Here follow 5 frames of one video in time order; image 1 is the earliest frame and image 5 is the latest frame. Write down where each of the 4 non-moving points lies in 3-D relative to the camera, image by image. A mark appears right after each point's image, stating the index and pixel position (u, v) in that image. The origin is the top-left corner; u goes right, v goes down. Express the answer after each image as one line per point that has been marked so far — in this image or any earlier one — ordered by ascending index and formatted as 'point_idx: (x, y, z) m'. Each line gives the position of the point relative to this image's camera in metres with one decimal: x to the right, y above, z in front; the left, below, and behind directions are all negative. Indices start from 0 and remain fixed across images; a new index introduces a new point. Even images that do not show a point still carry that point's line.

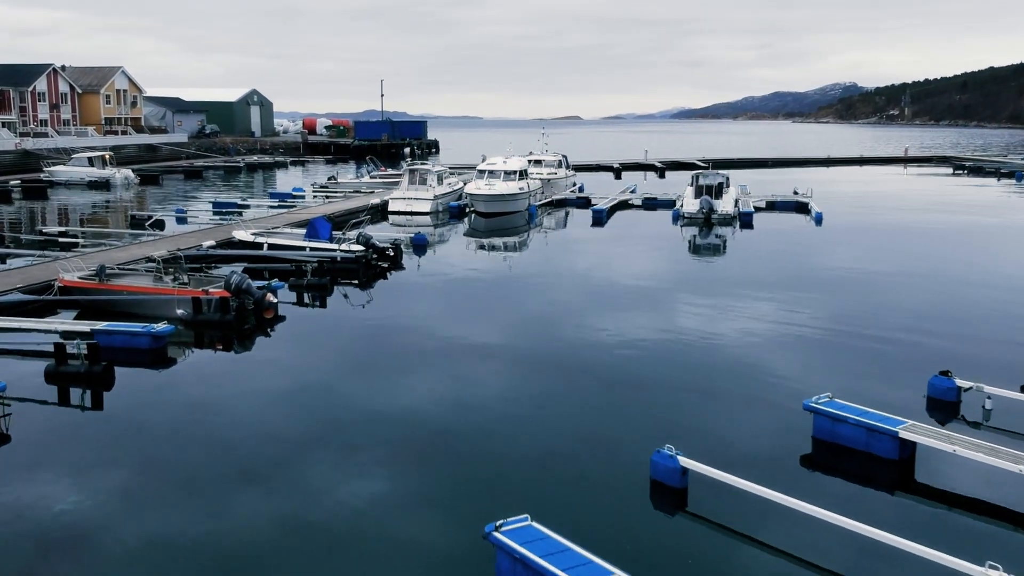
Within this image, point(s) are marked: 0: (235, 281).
0: (-4.8, +0.1, +14.5) m
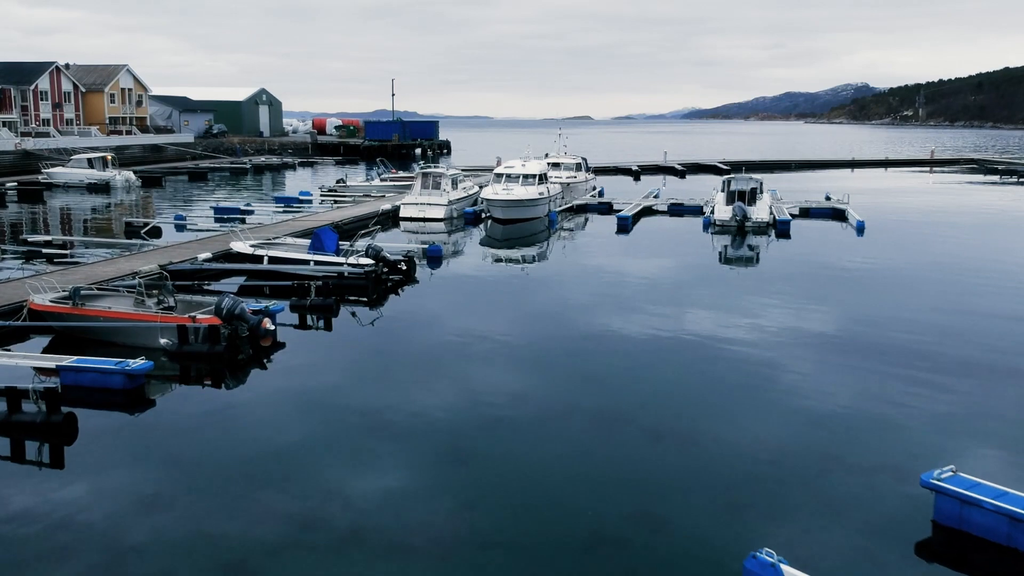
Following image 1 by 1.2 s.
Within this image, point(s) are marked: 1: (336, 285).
0: (-4.3, -0.3, +12.7) m
1: (-3.7, 0.0, +17.5) m
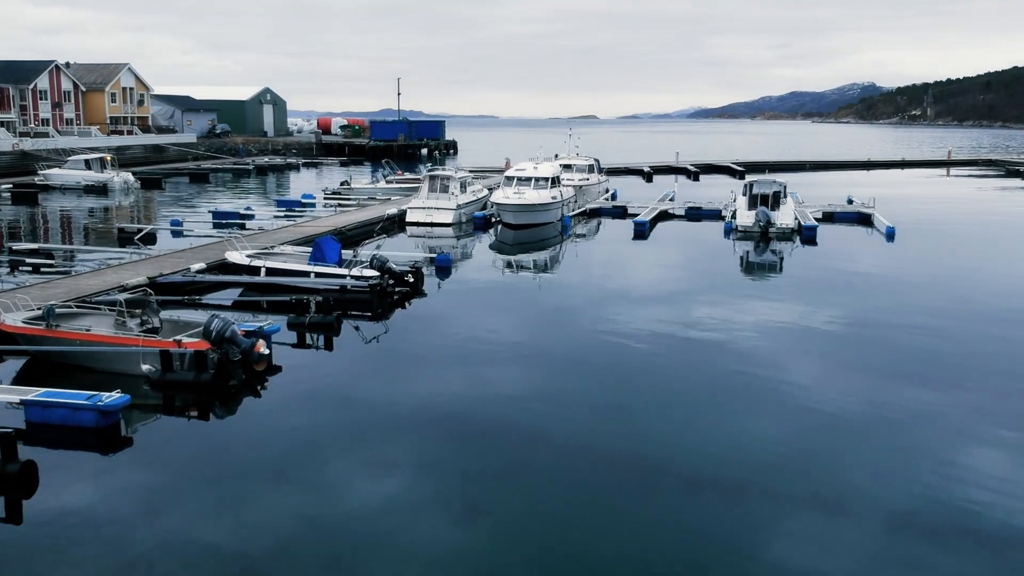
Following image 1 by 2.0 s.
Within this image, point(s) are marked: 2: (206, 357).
0: (-4.0, -0.5, +11.5) m
1: (-3.4, -0.2, +16.3) m
2: (-4.1, -0.9, +11.4) m
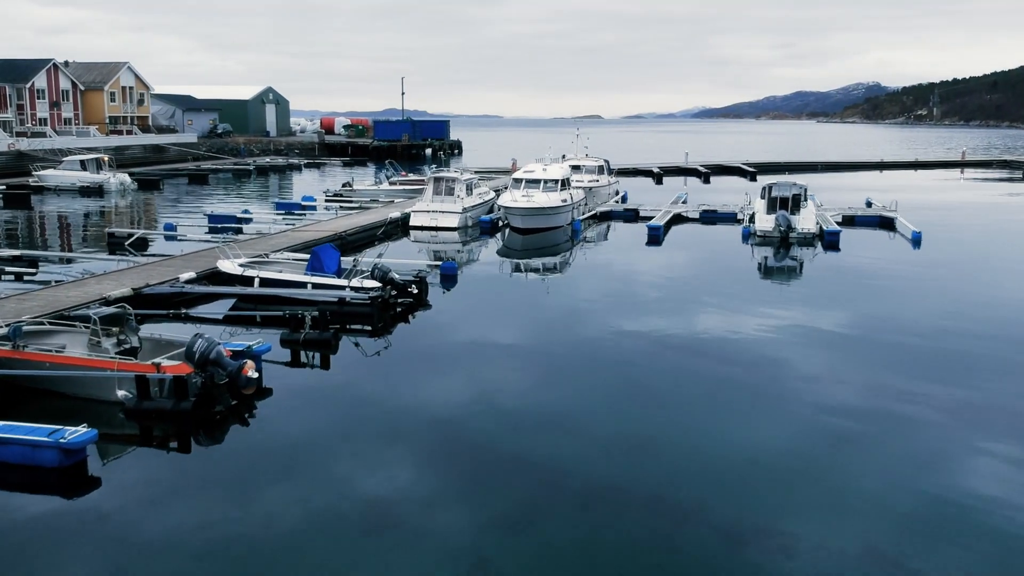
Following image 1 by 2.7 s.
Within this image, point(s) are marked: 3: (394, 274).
0: (-3.9, -0.7, +10.5) m
1: (-3.2, -0.4, +15.3) m
2: (-4.0, -1.1, +10.4) m
3: (-2.3, +0.3, +16.3) m
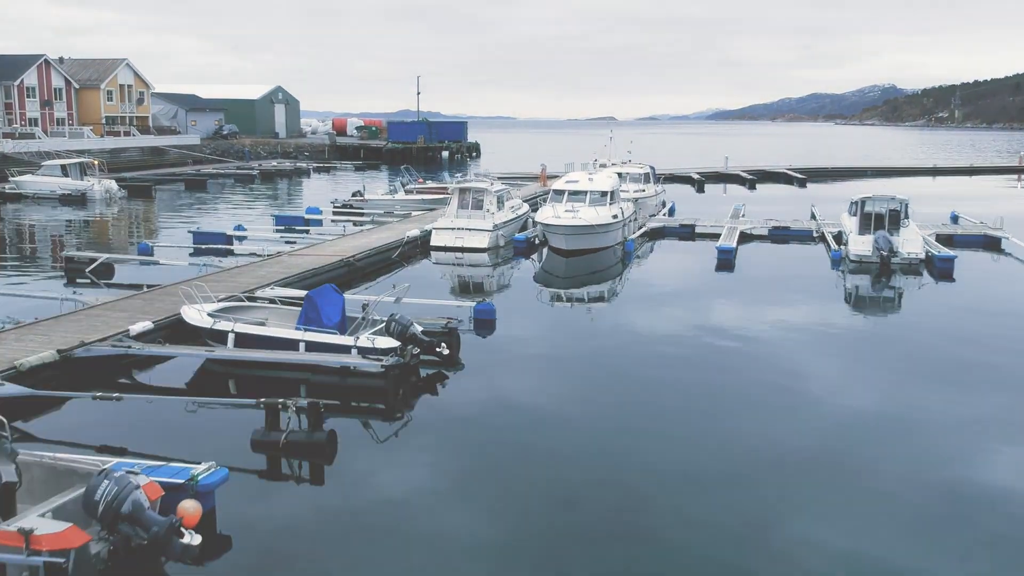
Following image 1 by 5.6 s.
0: (-3.1, -1.5, +6.4) m
1: (-2.3, -1.2, +11.2) m
2: (-3.2, -1.9, +6.3) m
3: (-1.4, -0.5, +12.3) m
